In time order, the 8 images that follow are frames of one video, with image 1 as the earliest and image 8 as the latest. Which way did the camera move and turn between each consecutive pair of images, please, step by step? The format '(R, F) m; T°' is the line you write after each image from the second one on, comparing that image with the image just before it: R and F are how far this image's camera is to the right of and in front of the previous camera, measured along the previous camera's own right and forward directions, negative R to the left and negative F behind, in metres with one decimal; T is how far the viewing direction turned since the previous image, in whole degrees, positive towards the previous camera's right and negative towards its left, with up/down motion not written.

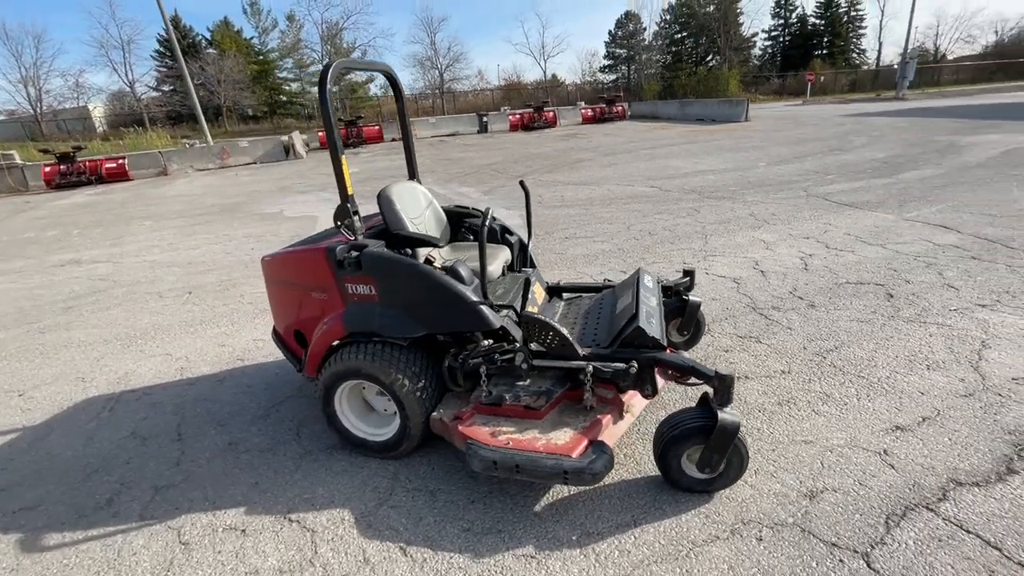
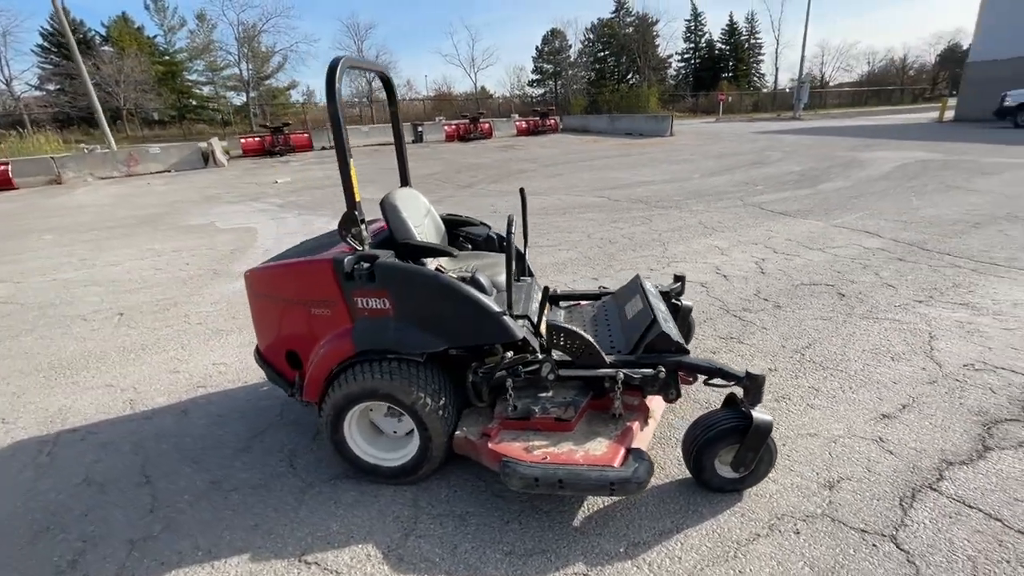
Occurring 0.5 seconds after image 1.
(-0.4, +0.1) m; +8°
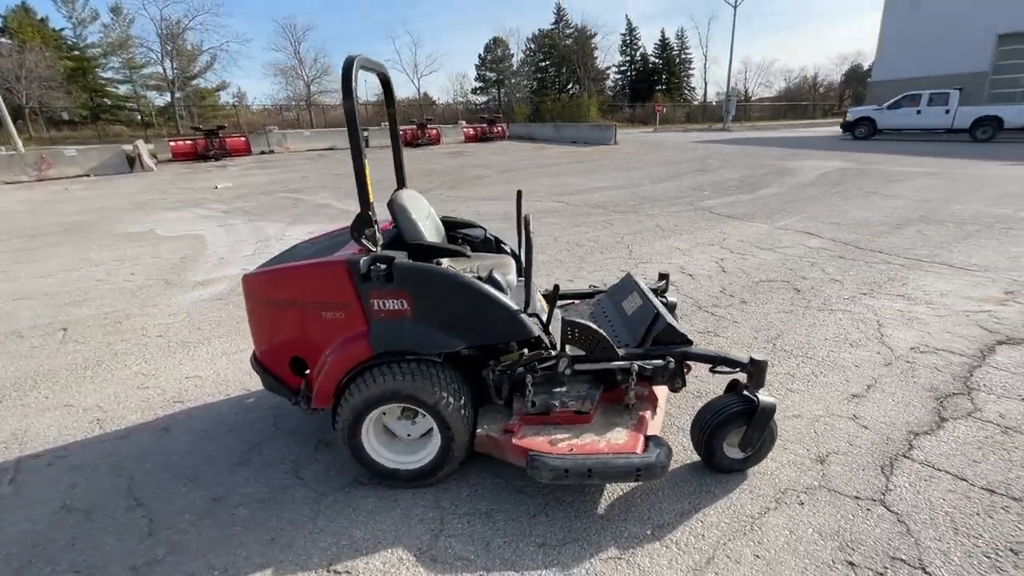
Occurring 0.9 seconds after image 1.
(-0.3, 0.0) m; +7°
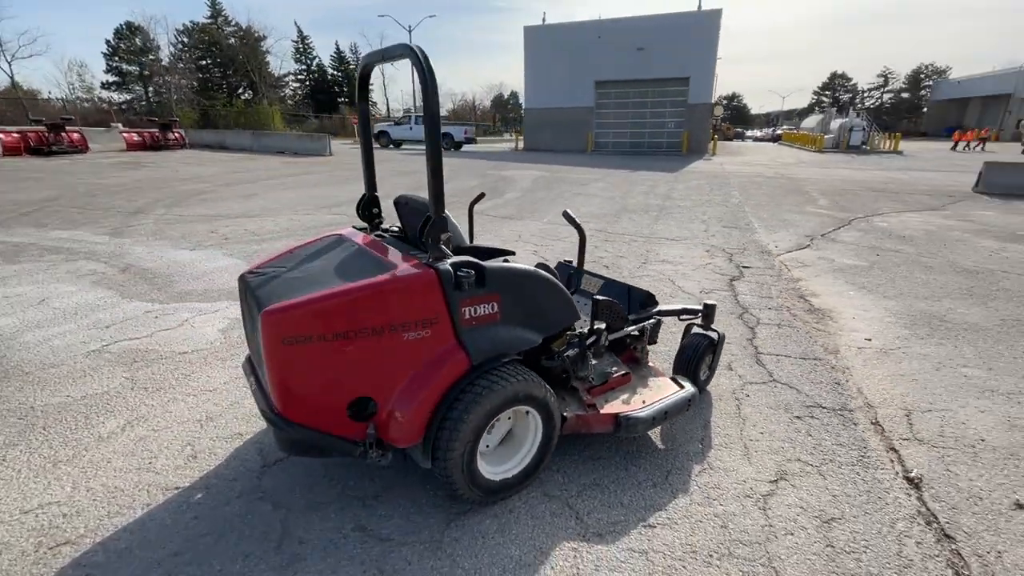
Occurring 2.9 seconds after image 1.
(-1.7, +0.4) m; +34°
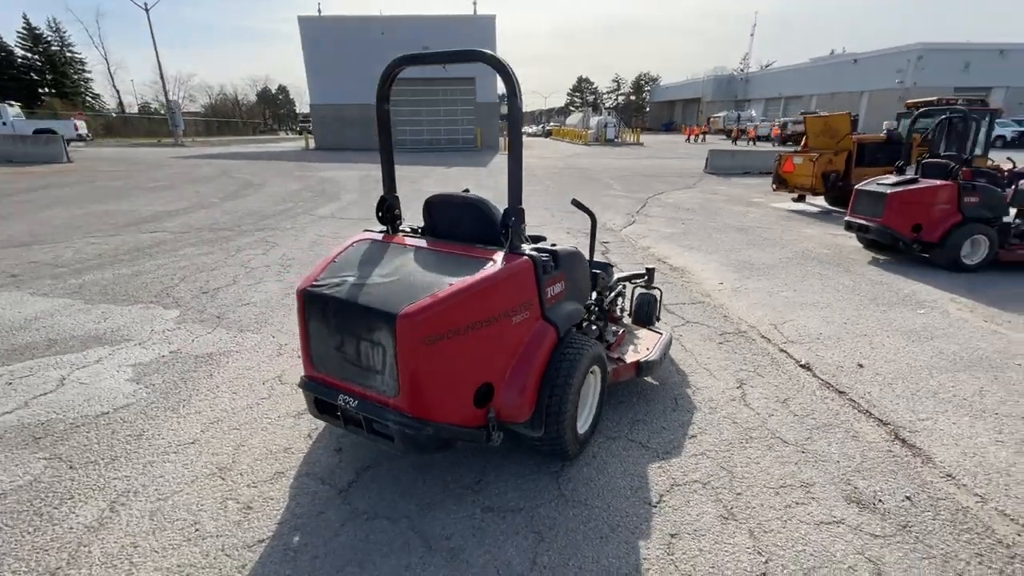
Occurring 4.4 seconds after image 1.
(-1.3, 0.0) m; +23°
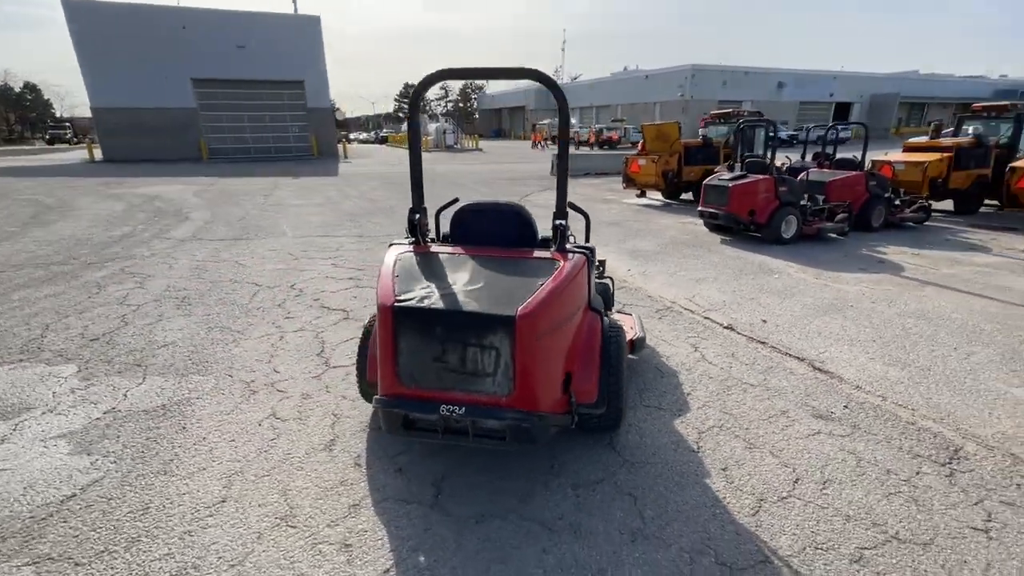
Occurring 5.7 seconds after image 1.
(-1.1, 0.0) m; +18°
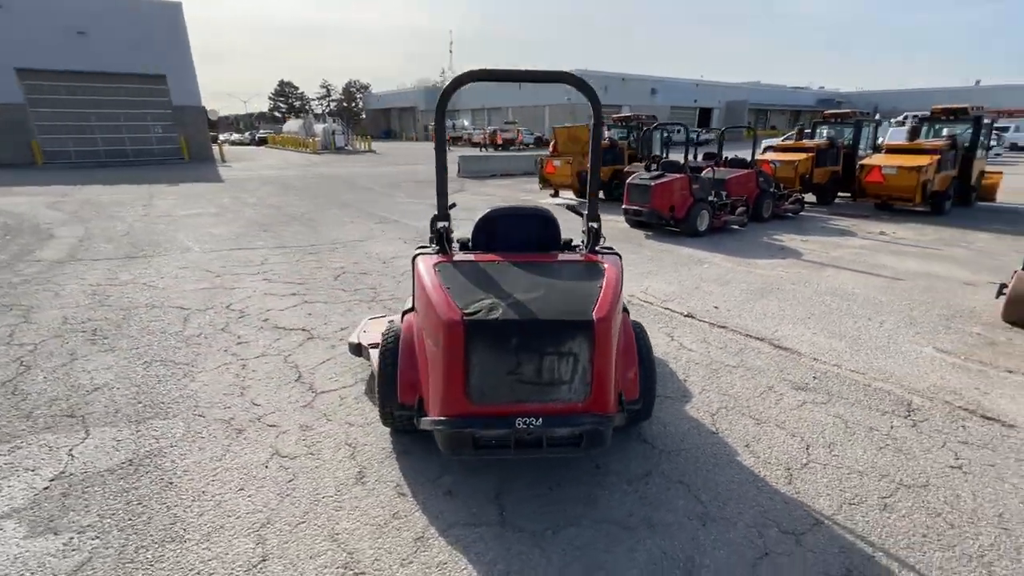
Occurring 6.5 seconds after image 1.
(-0.7, +0.1) m; +12°
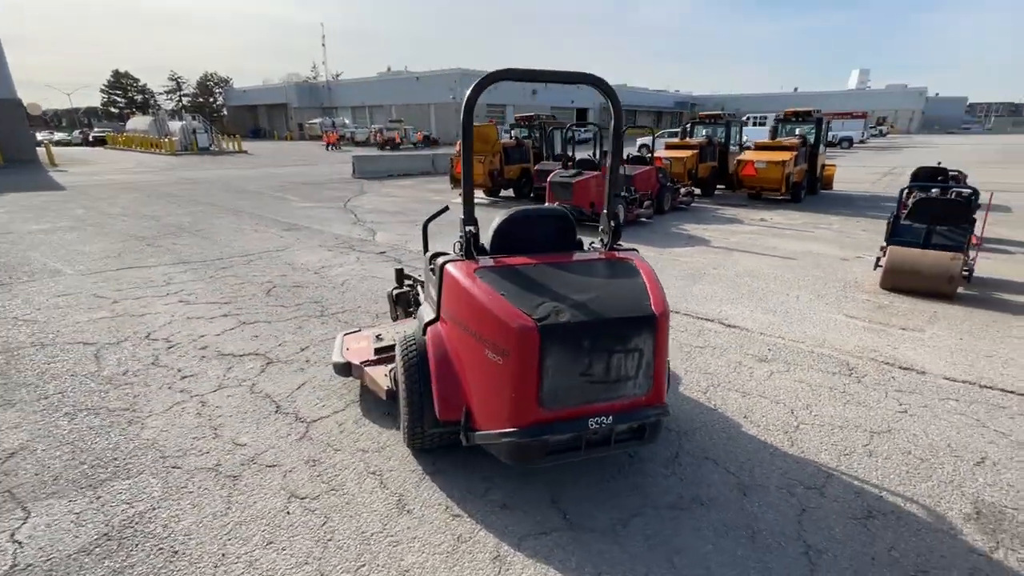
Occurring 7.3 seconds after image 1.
(-0.7, +0.1) m; +13°
